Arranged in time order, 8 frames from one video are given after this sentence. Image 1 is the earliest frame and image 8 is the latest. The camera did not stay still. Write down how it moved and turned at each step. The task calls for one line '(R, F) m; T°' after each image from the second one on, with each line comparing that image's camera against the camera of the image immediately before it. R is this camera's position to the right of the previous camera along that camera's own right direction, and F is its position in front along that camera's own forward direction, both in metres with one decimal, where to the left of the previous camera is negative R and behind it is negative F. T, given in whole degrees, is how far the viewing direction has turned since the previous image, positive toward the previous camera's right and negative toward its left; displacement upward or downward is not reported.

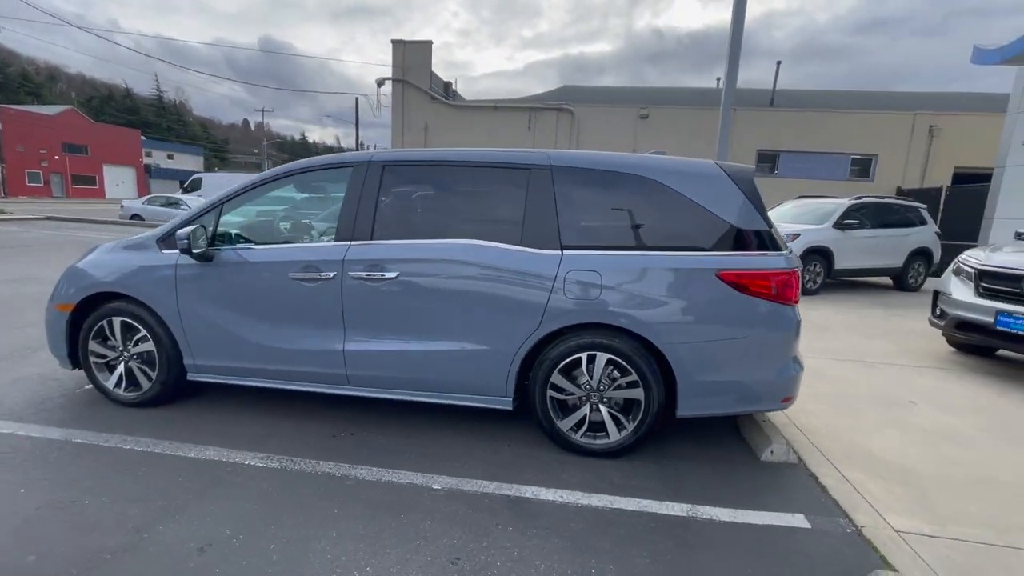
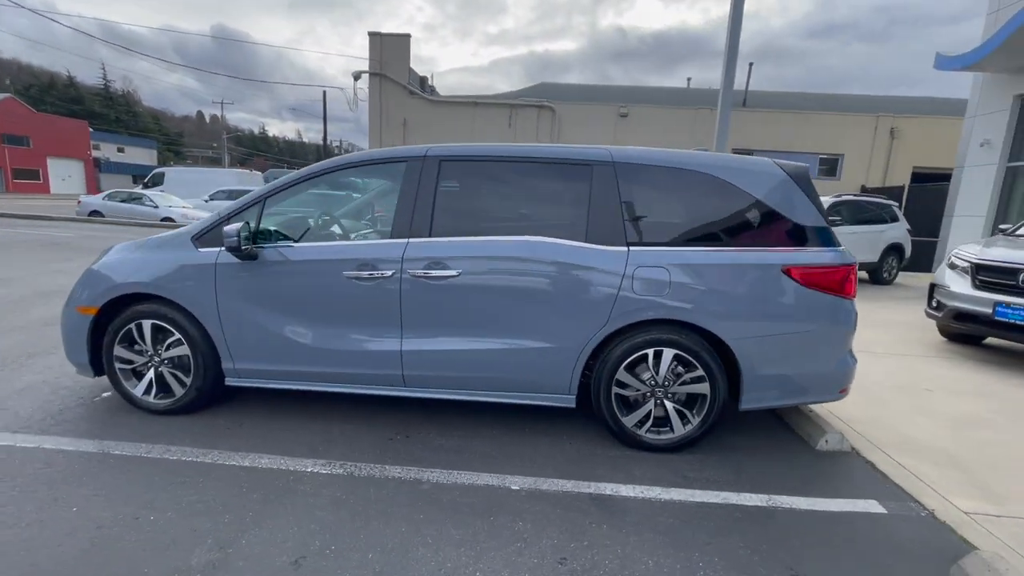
(-0.7, +0.1) m; +4°
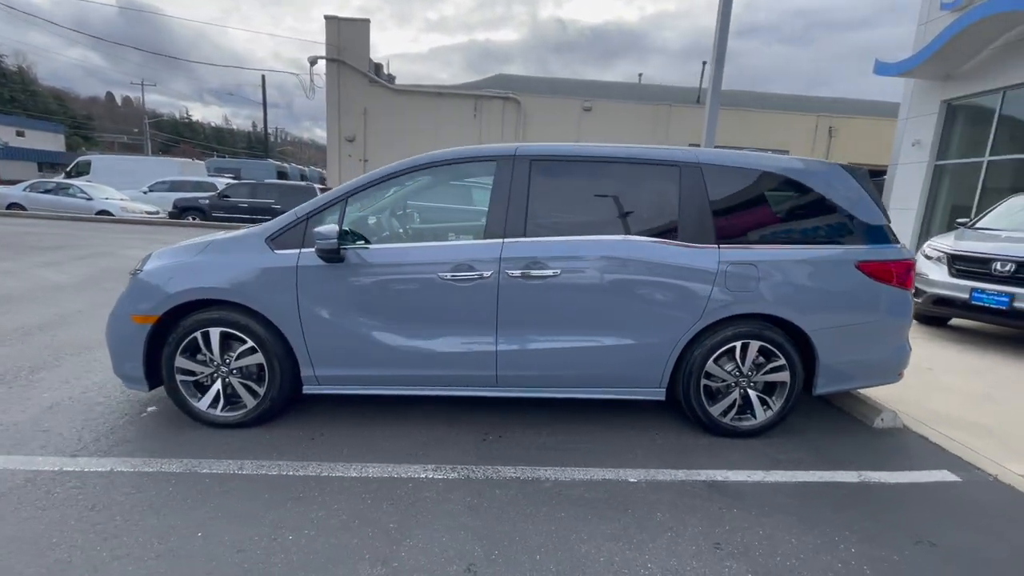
(-1.1, 0.0) m; +7°
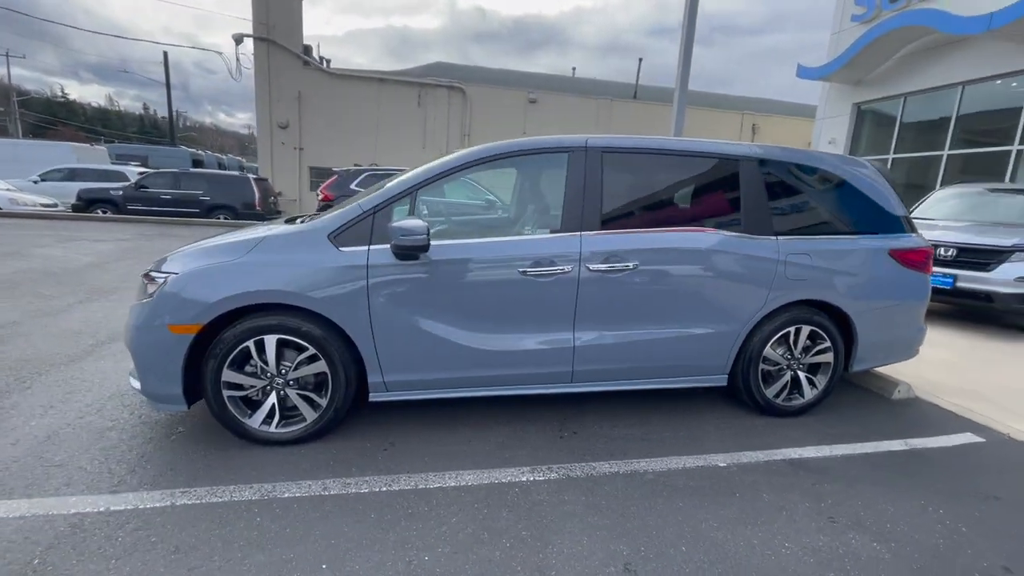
(-1.0, +0.2) m; +9°
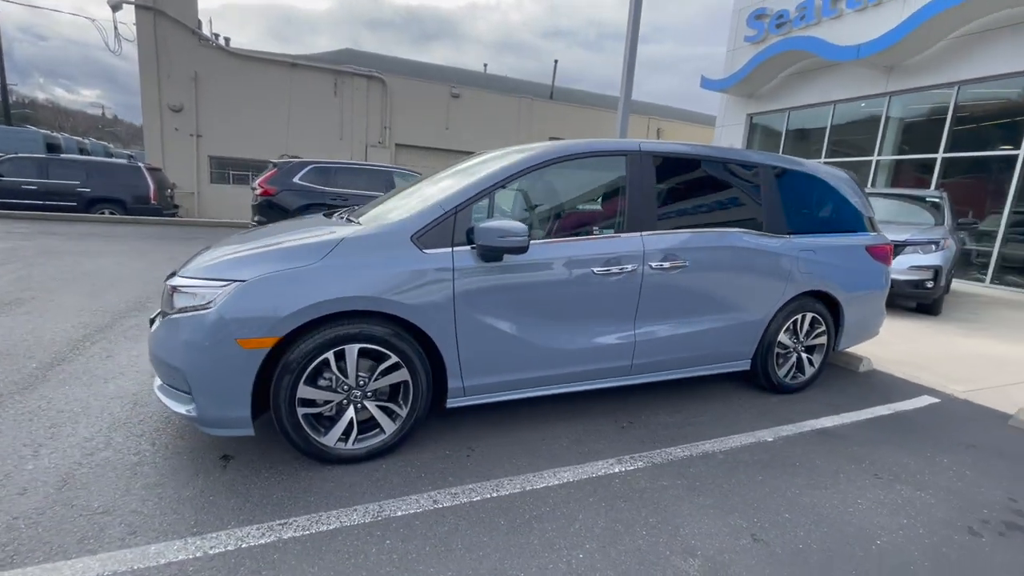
(-1.2, +0.1) m; +12°
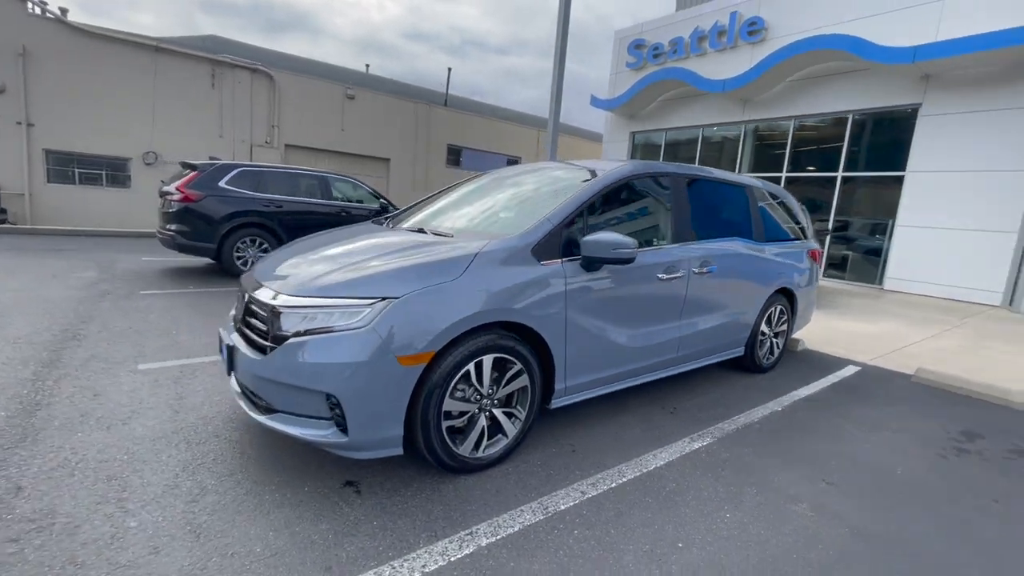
(-1.5, 0.0) m; +15°
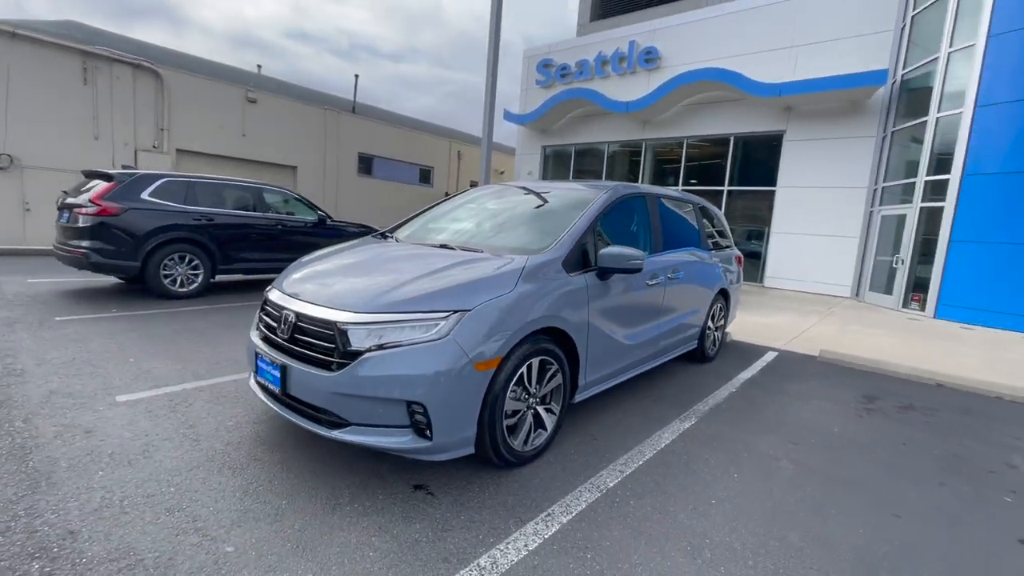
(-1.0, -0.3) m; +12°
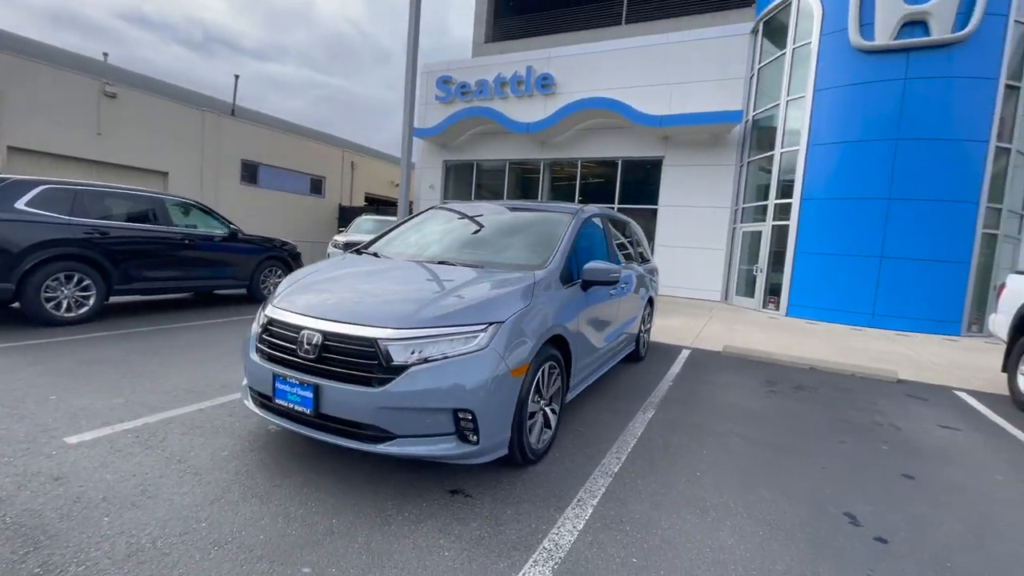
(-0.9, -0.2) m; +14°
